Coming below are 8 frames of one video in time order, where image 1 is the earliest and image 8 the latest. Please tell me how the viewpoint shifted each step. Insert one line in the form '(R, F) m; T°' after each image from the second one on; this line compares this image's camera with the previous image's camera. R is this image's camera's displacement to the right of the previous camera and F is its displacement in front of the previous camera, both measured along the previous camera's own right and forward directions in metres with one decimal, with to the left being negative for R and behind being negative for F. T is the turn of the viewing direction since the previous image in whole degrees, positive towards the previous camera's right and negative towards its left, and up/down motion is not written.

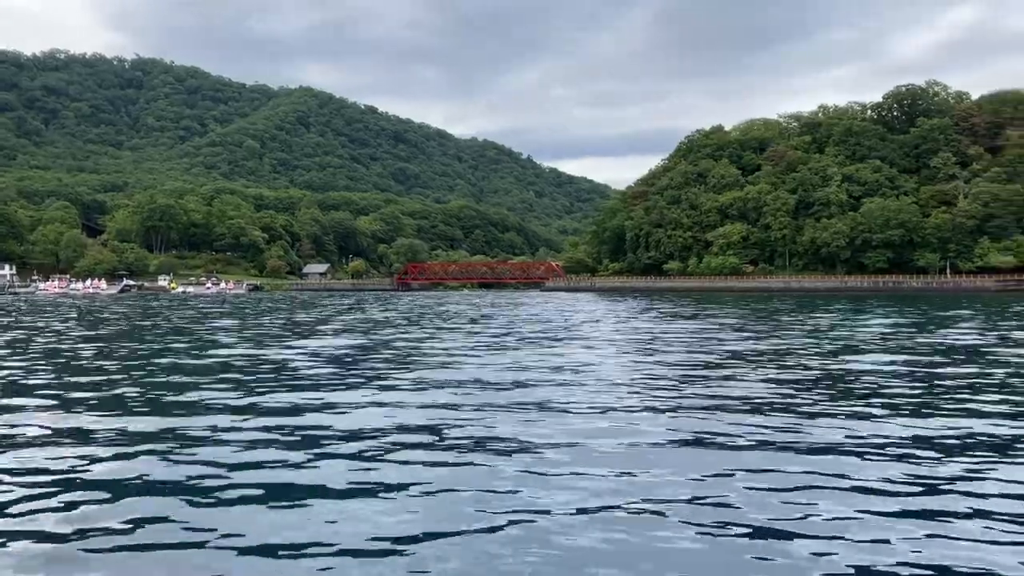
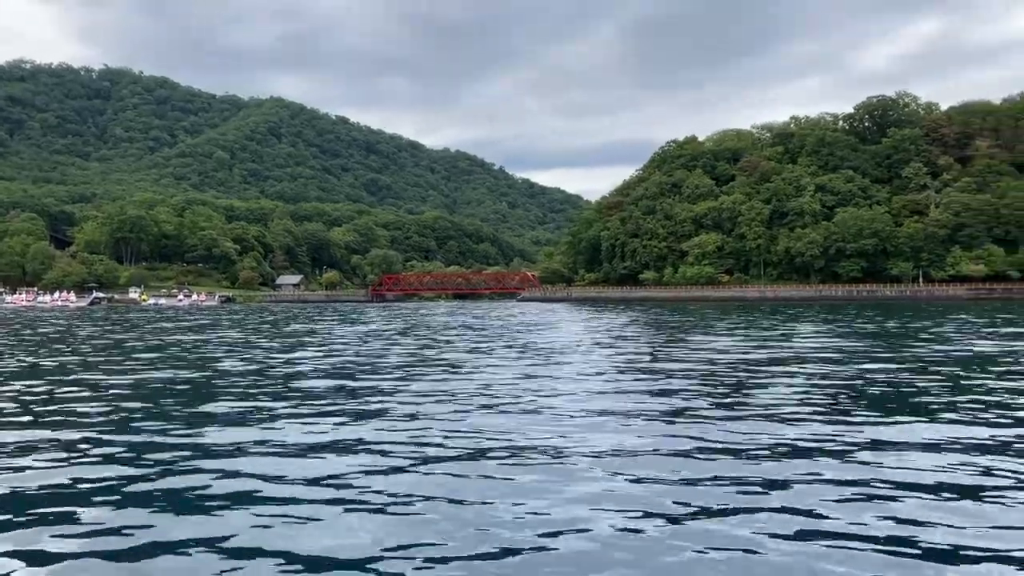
(0.0, +0.7) m; +2°
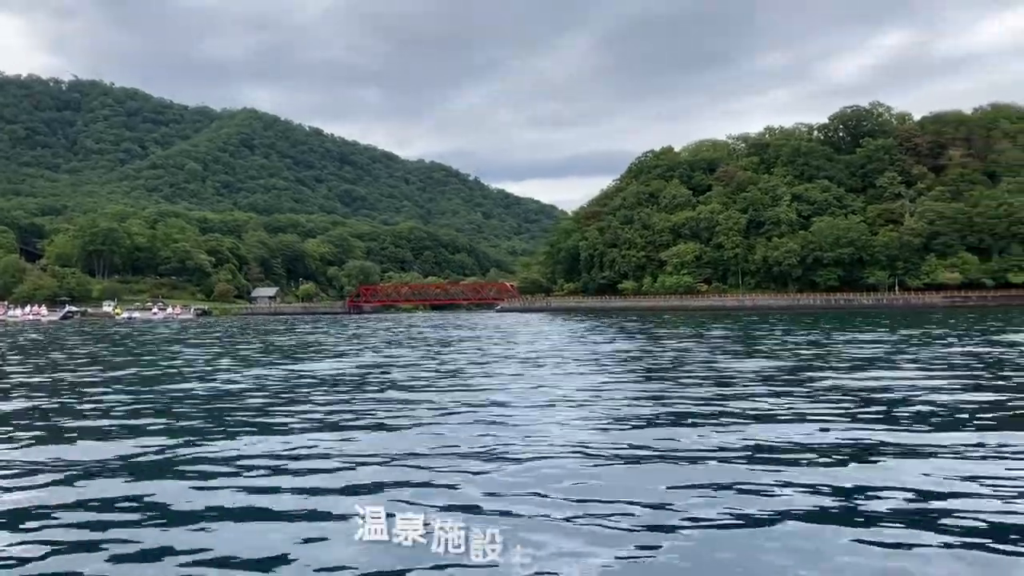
(-0.2, +0.2) m; +1°
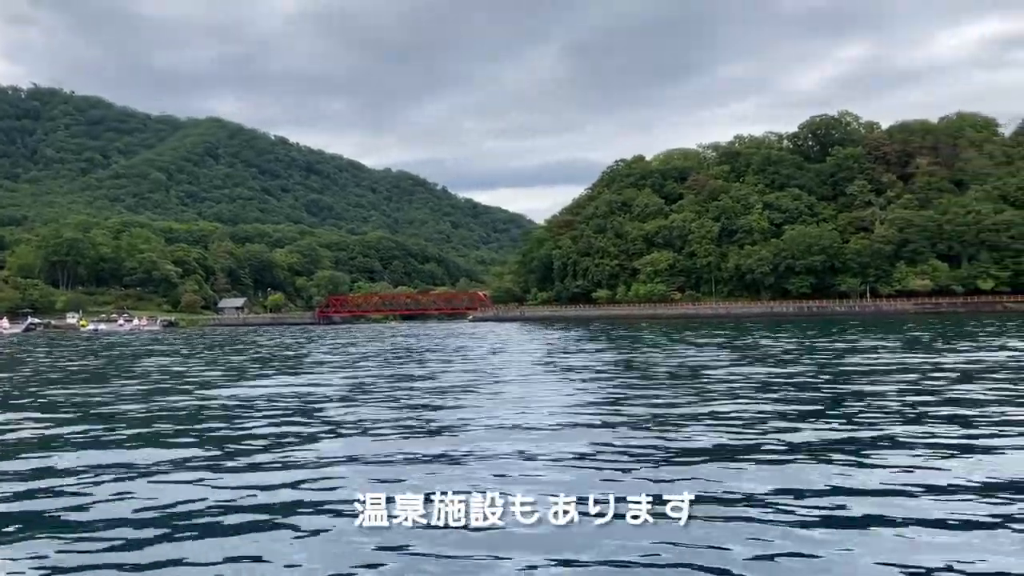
(-0.3, +0.6) m; +2°
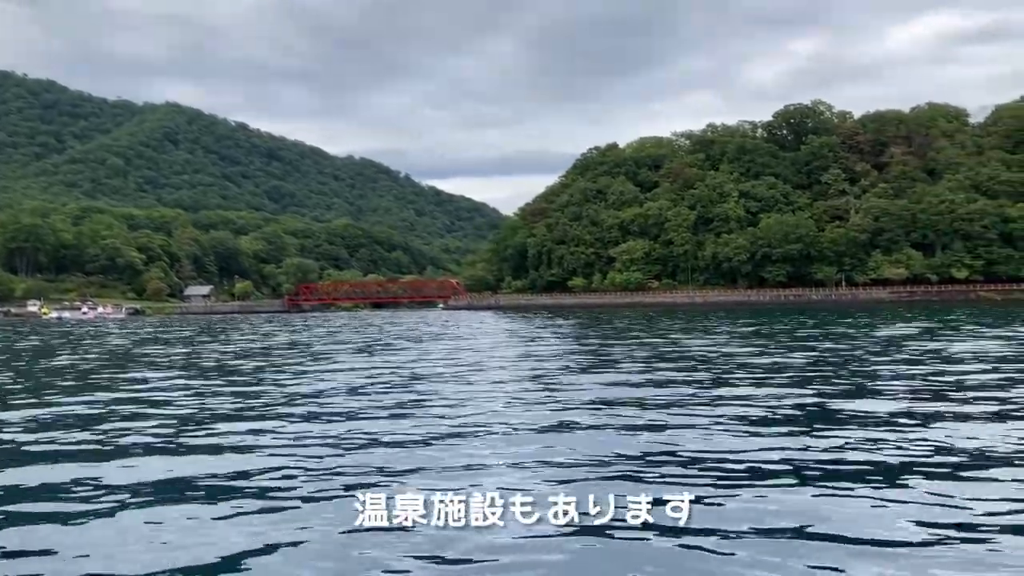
(-0.6, +0.7) m; +2°
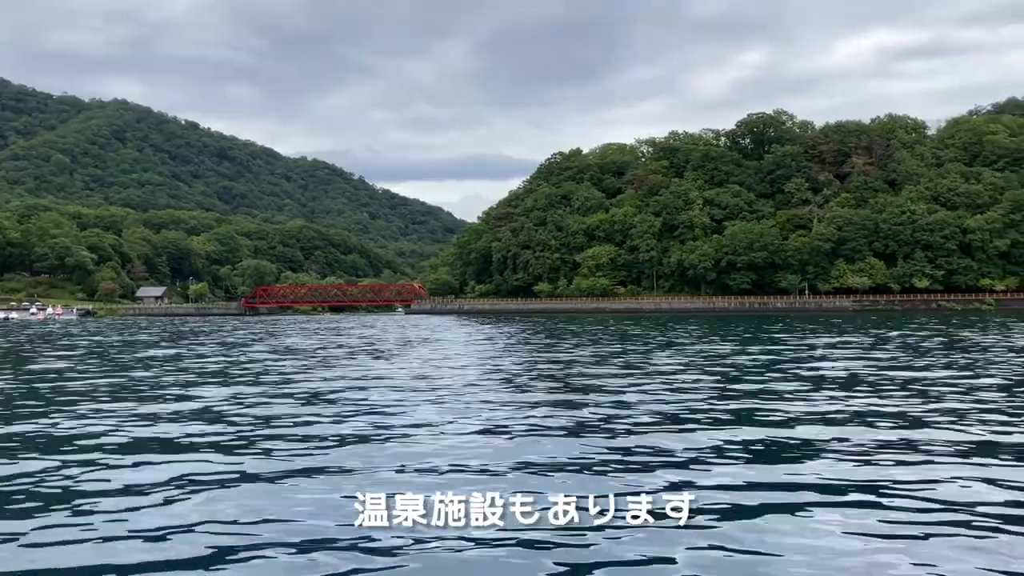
(-0.6, +0.7) m; +3°
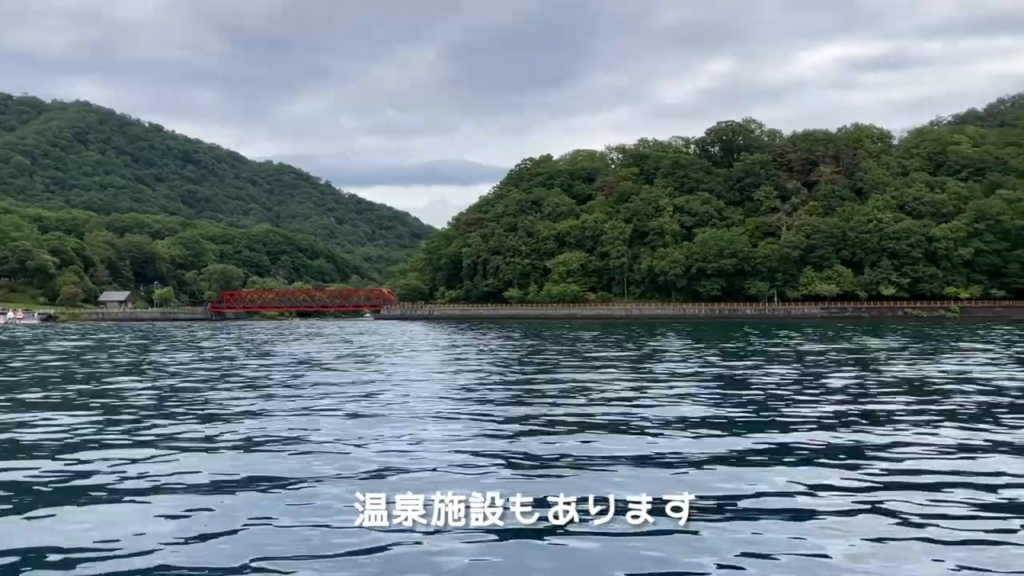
(-0.1, +0.4) m; +2°
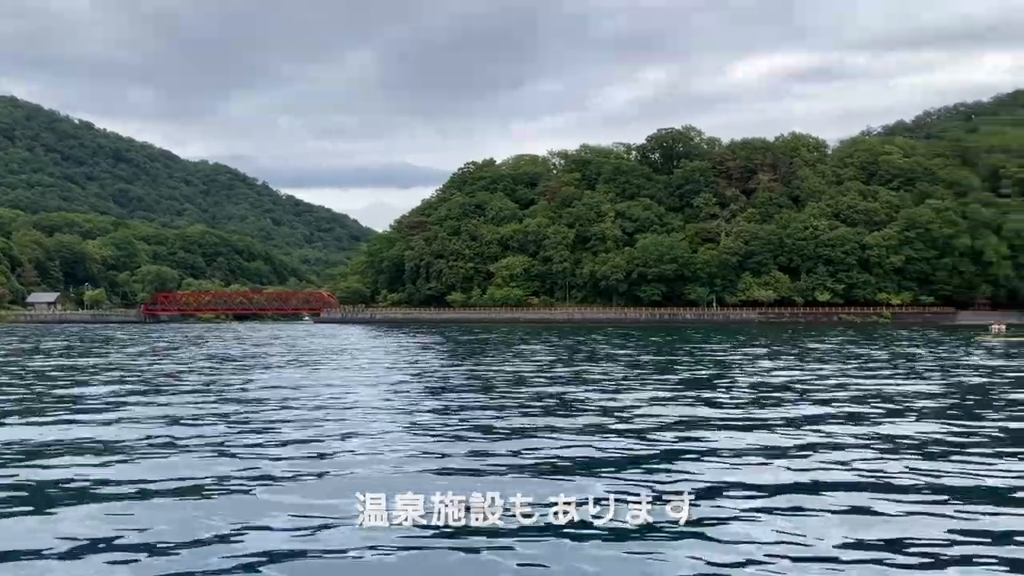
(-0.1, +0.2) m; +4°
